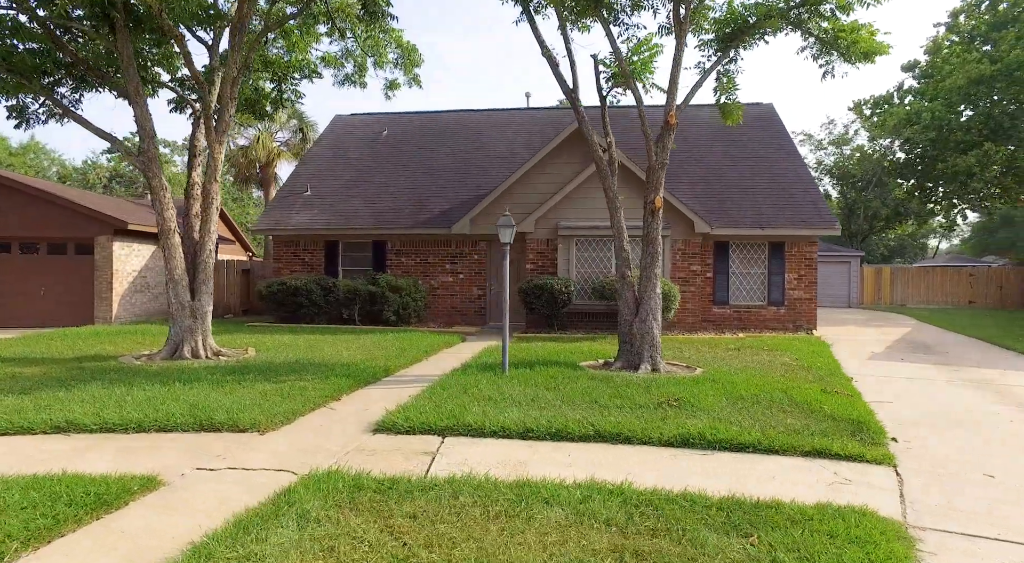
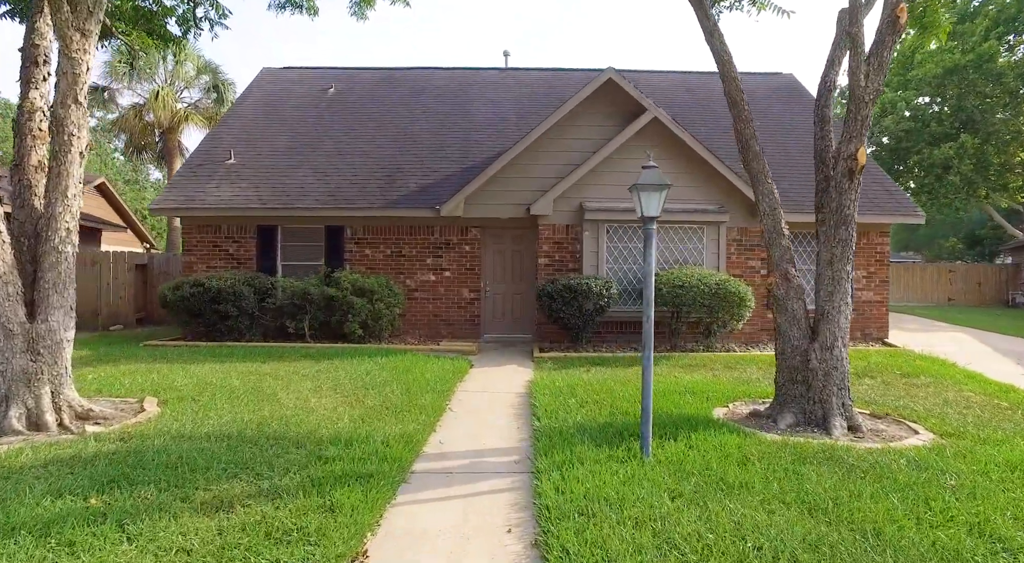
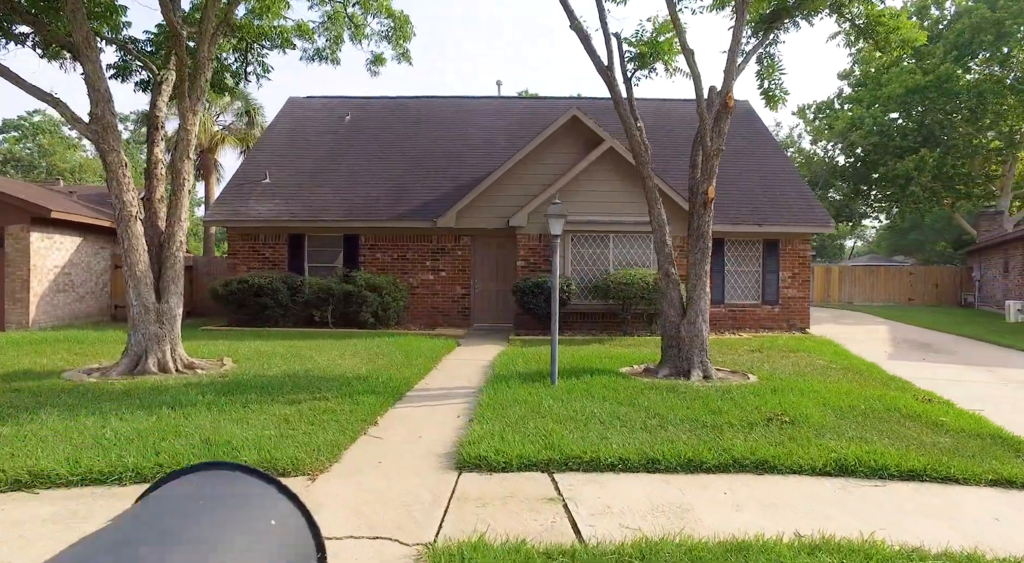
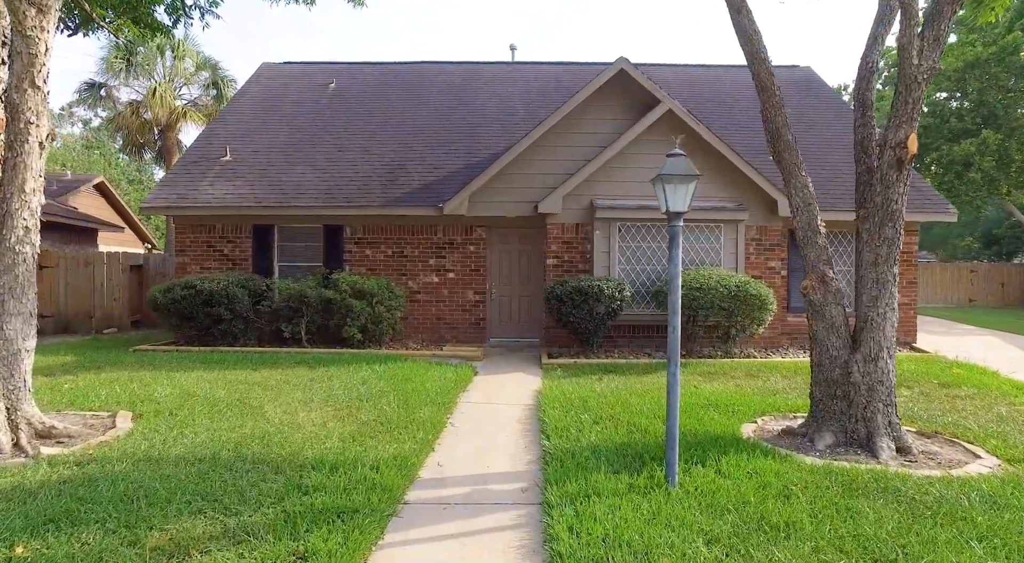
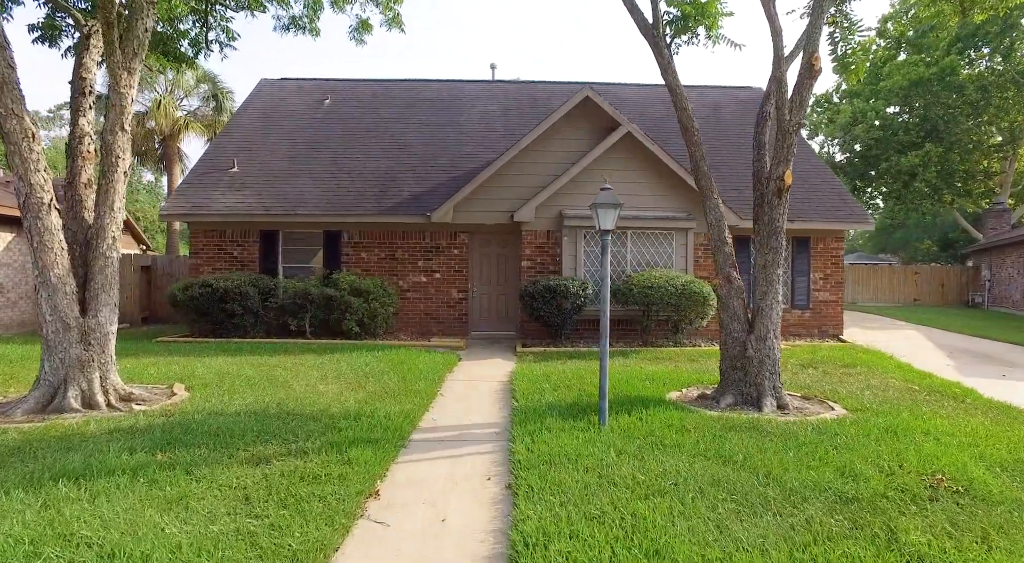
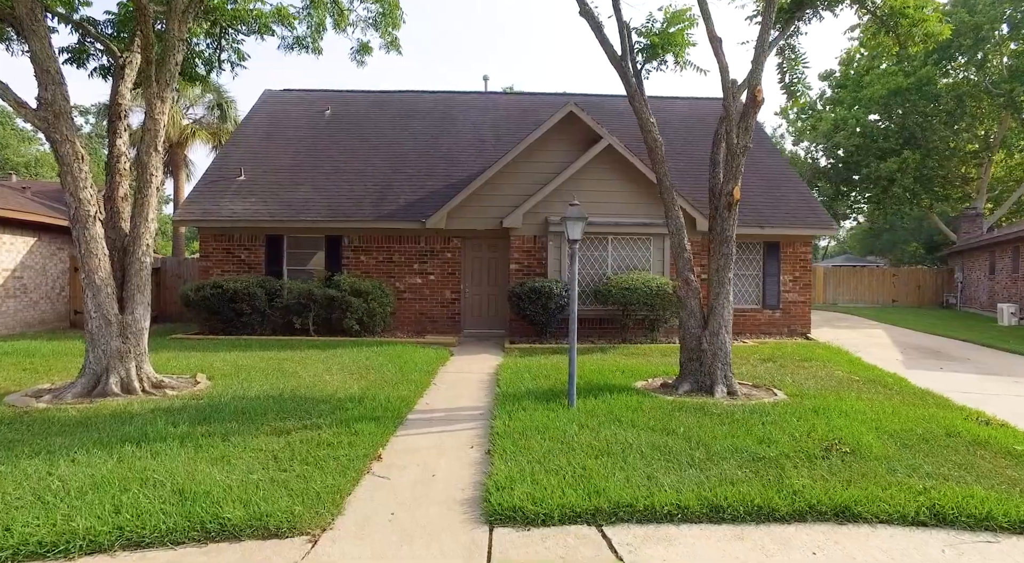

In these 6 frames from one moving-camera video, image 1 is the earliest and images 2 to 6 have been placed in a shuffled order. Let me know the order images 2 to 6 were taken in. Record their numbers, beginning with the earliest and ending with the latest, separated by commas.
3, 6, 5, 2, 4
